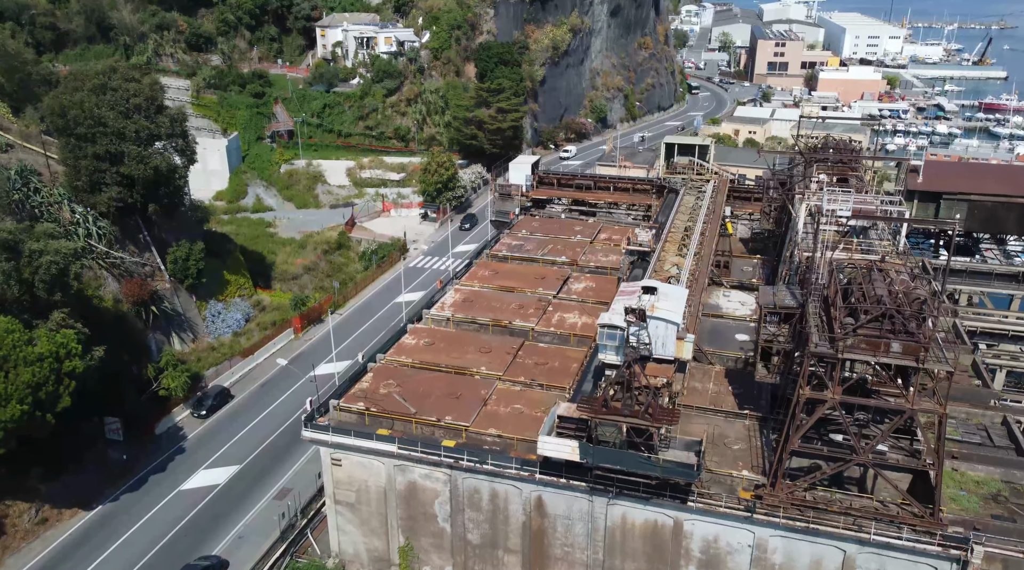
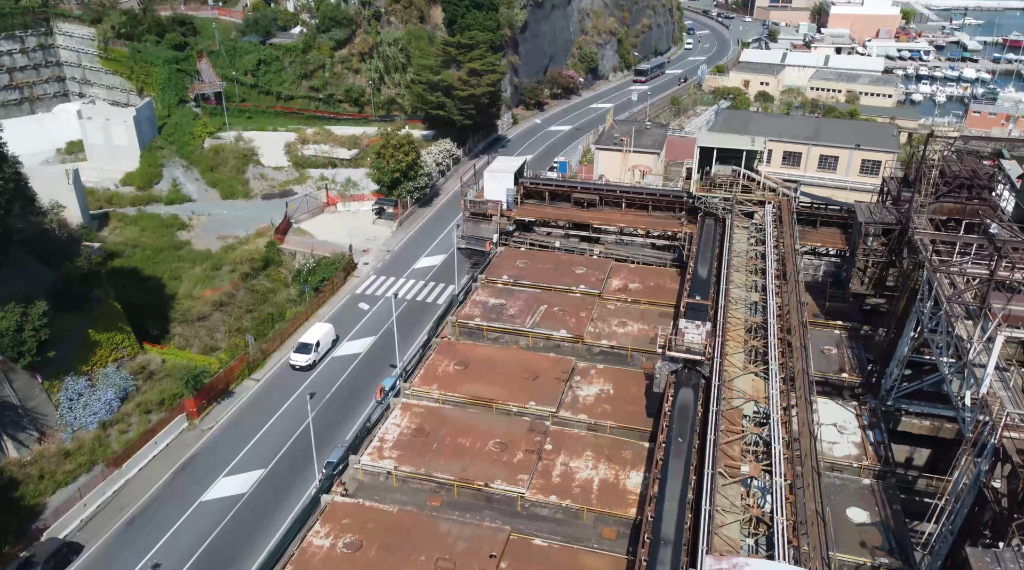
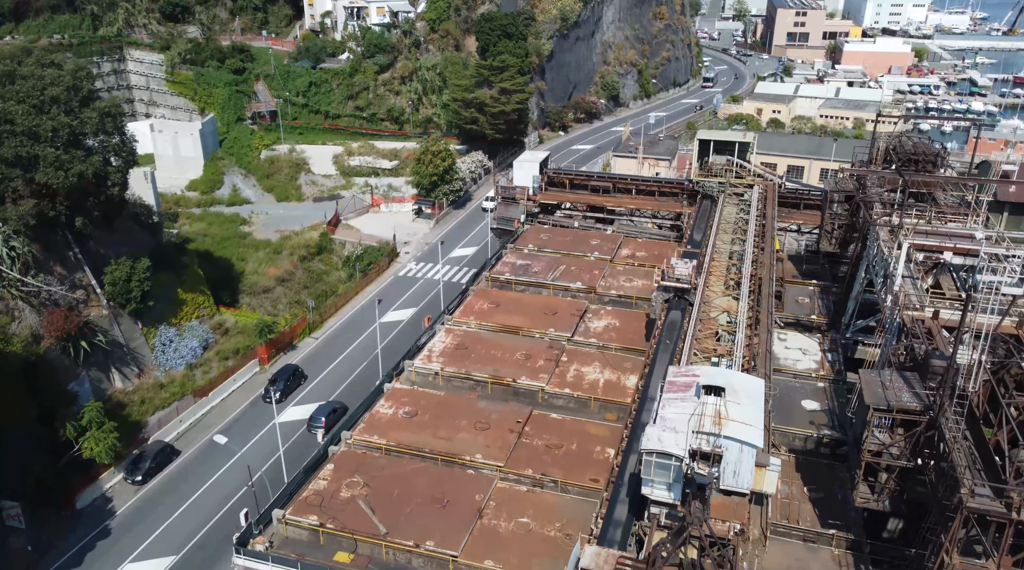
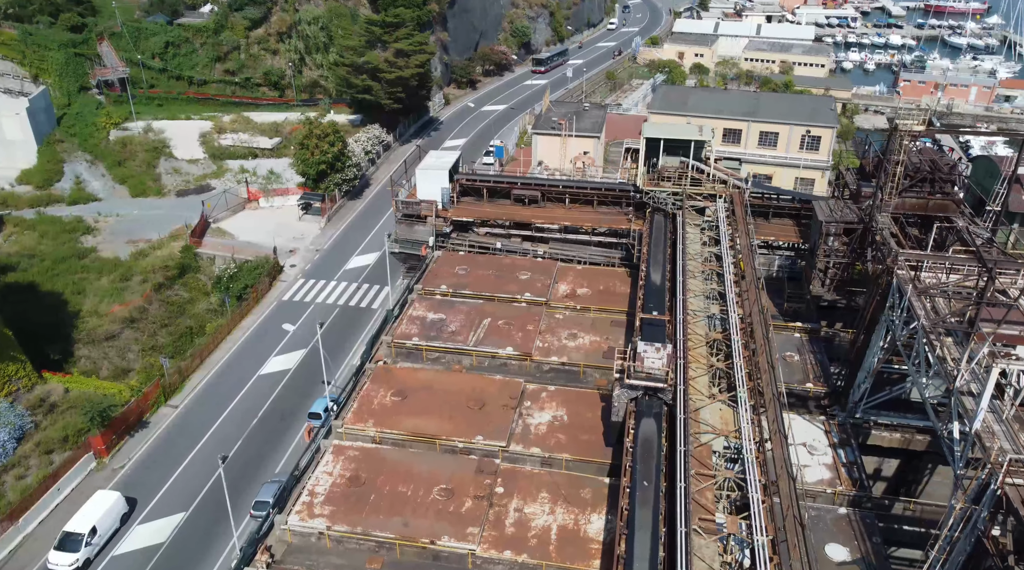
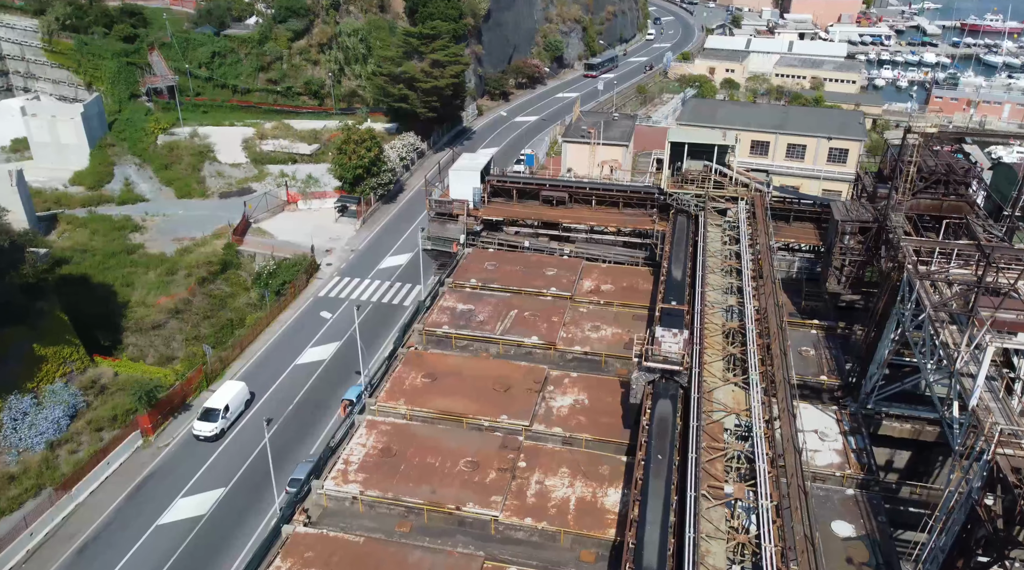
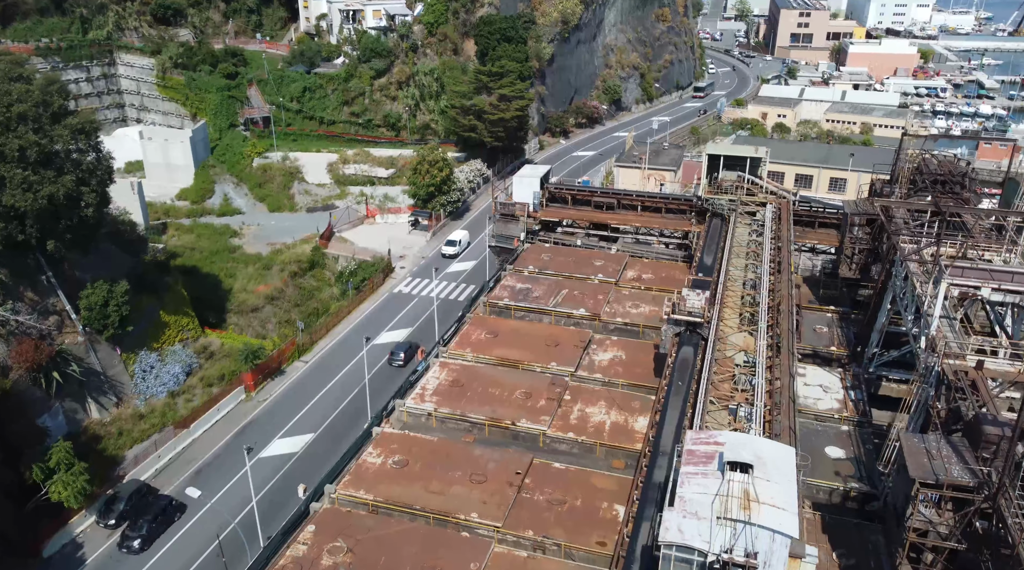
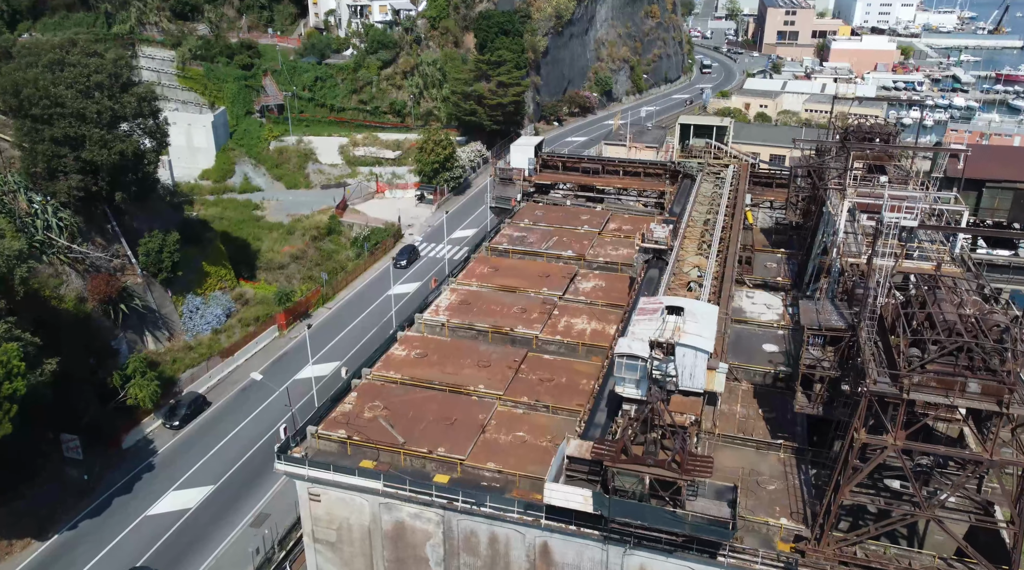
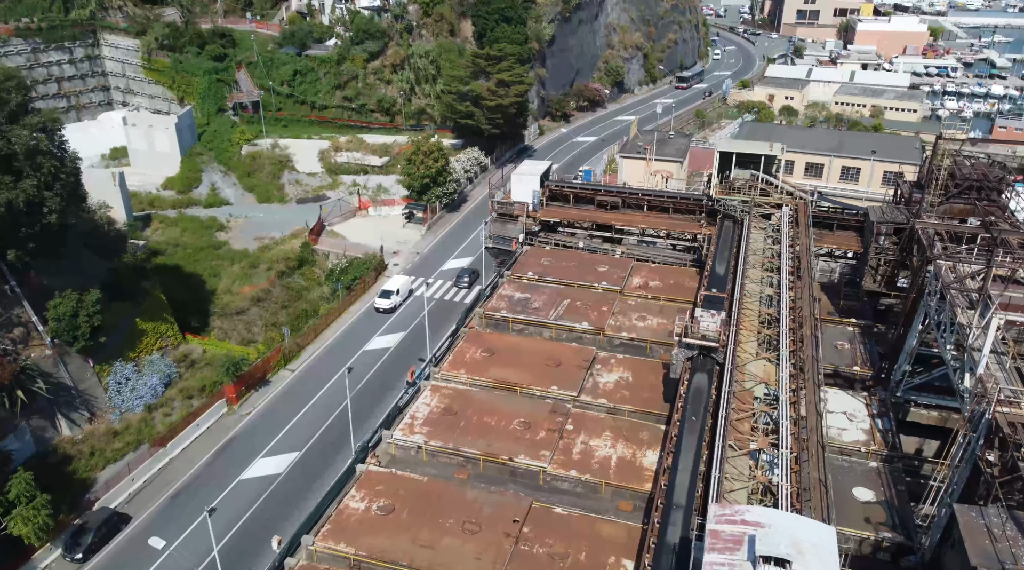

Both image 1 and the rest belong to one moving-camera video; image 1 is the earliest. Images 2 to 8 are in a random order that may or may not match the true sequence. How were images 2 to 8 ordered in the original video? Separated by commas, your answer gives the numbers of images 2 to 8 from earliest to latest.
7, 3, 6, 8, 2, 5, 4
